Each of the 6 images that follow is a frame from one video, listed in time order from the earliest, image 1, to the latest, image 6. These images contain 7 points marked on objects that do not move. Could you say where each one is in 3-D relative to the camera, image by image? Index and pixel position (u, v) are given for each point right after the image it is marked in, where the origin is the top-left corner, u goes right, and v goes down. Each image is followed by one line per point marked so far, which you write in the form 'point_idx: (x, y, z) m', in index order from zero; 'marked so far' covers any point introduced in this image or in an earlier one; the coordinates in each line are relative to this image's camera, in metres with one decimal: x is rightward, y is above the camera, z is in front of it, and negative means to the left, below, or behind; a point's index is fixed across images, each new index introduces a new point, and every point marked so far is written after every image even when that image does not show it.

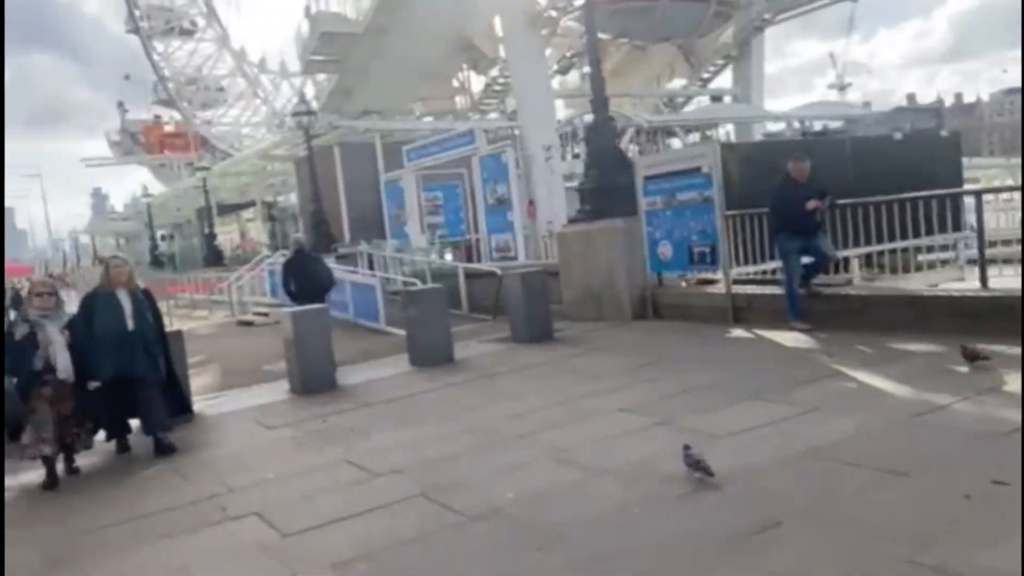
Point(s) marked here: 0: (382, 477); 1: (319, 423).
0: (-0.9, -1.3, +5.3) m
1: (-1.8, -1.2, +7.2) m
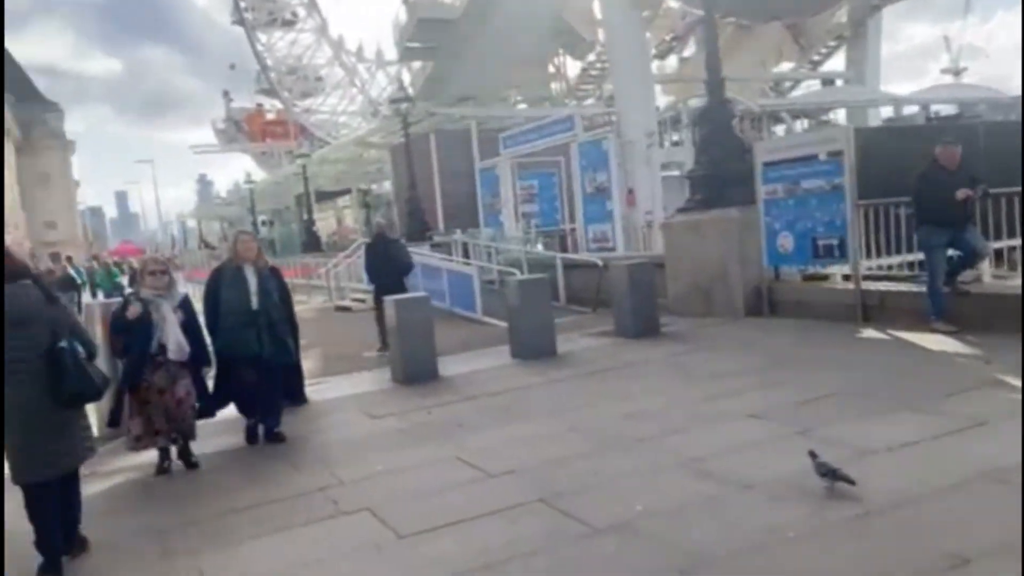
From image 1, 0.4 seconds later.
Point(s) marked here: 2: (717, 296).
0: (-0.1, -1.2, +4.9) m
1: (-0.8, -1.1, +7.0) m
2: (+2.8, -0.1, +10.6) m
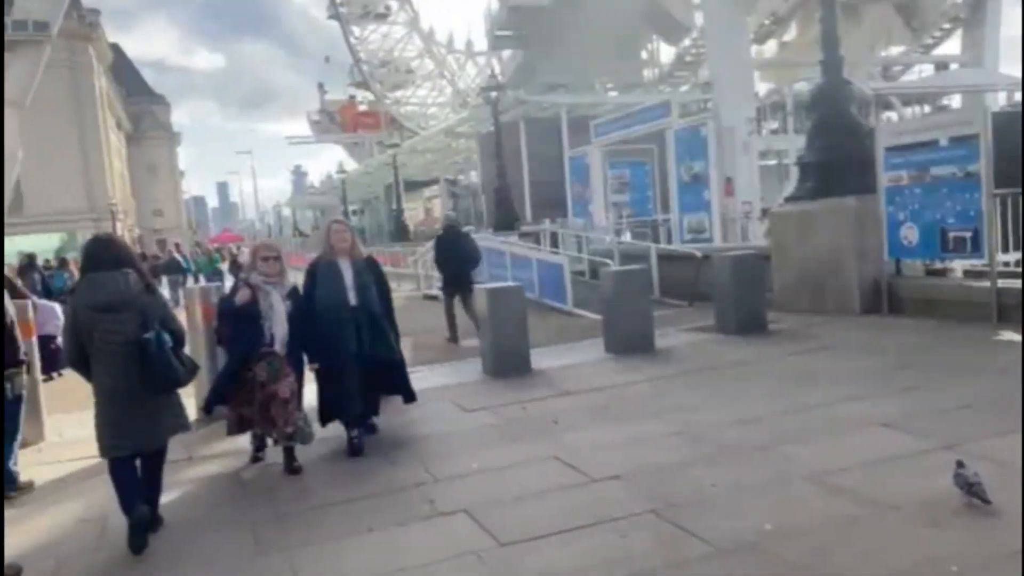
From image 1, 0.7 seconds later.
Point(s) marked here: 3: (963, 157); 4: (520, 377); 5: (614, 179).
0: (+0.5, -1.1, +4.6) m
1: (+0.1, -1.0, +6.7) m
2: (+4.0, 0.0, +9.8) m
3: (+4.8, +1.4, +8.3) m
4: (+0.1, -1.0, +8.3) m
5: (+2.7, +2.9, +20.1) m
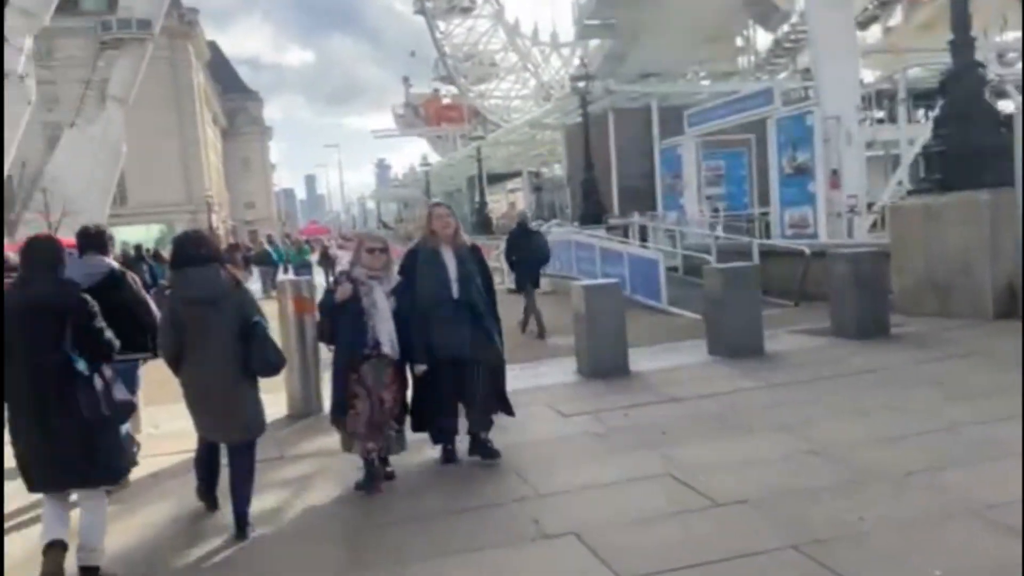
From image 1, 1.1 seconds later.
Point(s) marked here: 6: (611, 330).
0: (+1.1, -1.2, +4.1) m
1: (+0.9, -1.0, +6.2) m
2: (+5.2, -0.1, +9.0) m
3: (+5.8, +1.4, +7.3) m
4: (+1.1, -0.9, +7.9) m
5: (+4.9, +2.9, +19.3) m
6: (+1.0, -0.4, +8.0) m
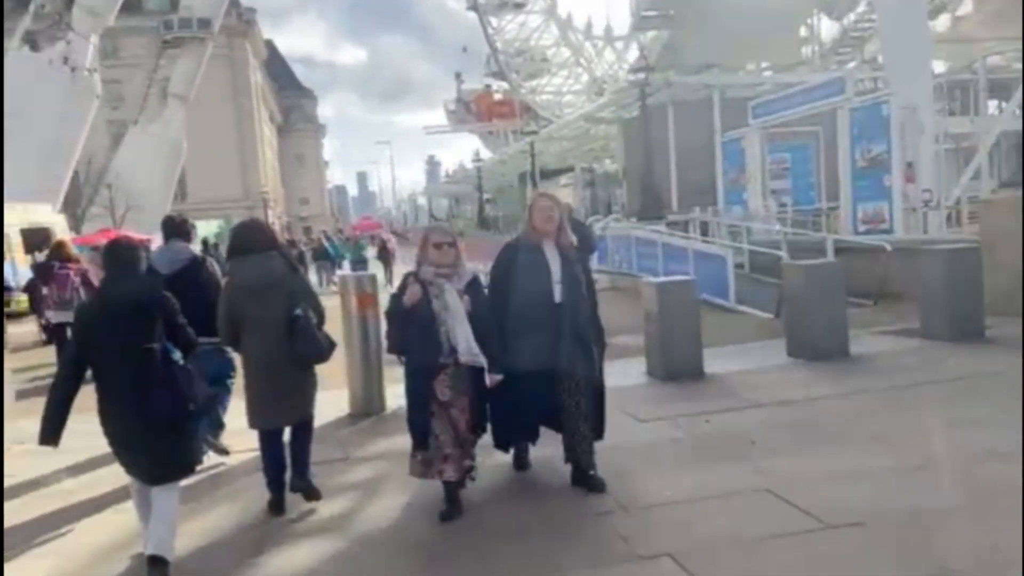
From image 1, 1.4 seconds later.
0: (+1.5, -1.1, +3.7) m
1: (+1.4, -1.0, +5.8) m
2: (+5.9, -0.1, +8.3) m
3: (+6.4, +1.3, +6.6) m
4: (+1.7, -0.9, +7.4) m
5: (+6.3, +3.0, +18.6) m
6: (+1.7, -0.4, +7.6) m
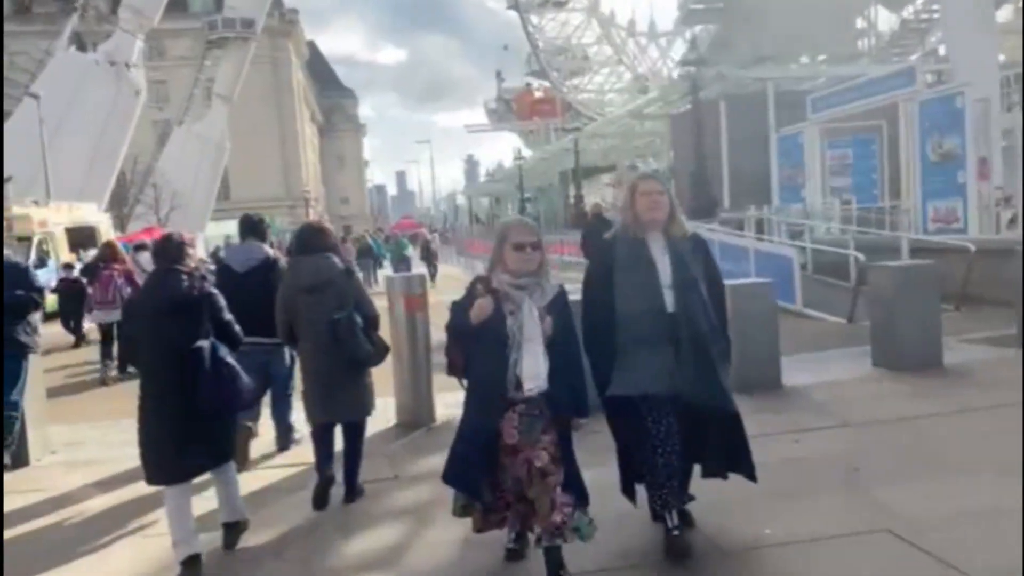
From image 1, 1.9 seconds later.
0: (+1.9, -1.2, +3.1) m
1: (+1.9, -1.0, +5.2) m
2: (+6.4, -0.1, +7.4) m
3: (+6.9, +1.3, +5.7) m
4: (+2.2, -0.9, +6.8) m
5: (+7.3, +2.9, +17.7) m
6: (+2.2, -0.4, +7.0) m
